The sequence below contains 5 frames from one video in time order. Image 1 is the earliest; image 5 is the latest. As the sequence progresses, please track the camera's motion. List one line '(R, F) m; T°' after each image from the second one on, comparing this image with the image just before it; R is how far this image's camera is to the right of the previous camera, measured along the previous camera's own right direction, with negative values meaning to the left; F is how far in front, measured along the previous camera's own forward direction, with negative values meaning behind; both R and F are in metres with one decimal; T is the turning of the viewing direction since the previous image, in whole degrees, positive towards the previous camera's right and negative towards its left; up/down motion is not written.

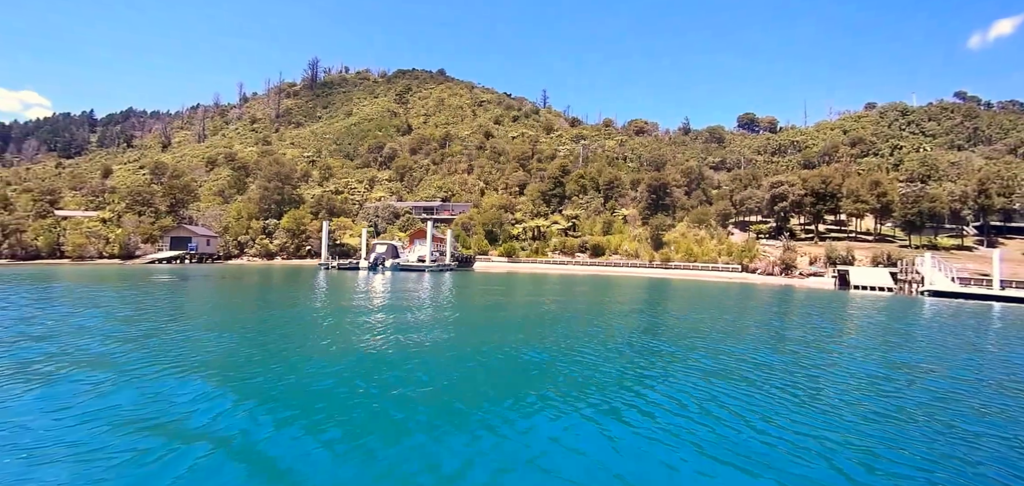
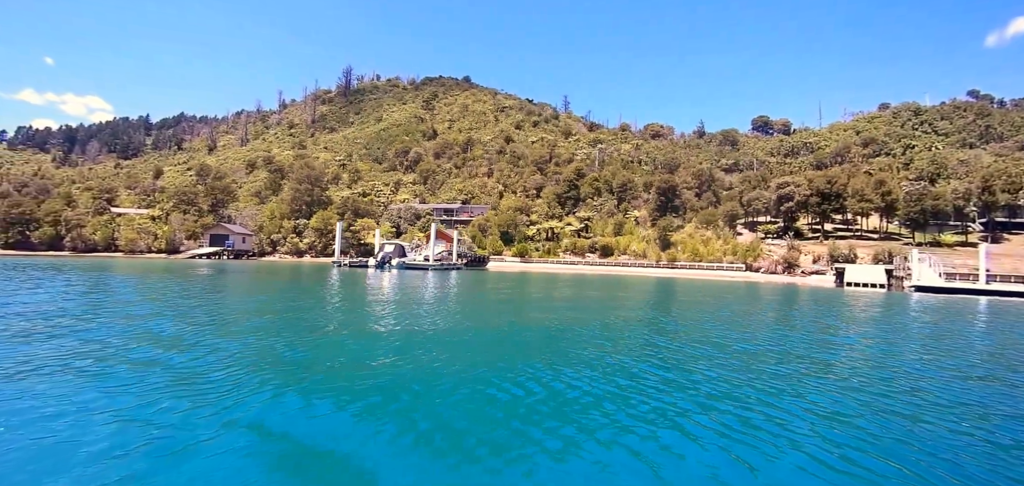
(+3.0, -2.0) m; -4°
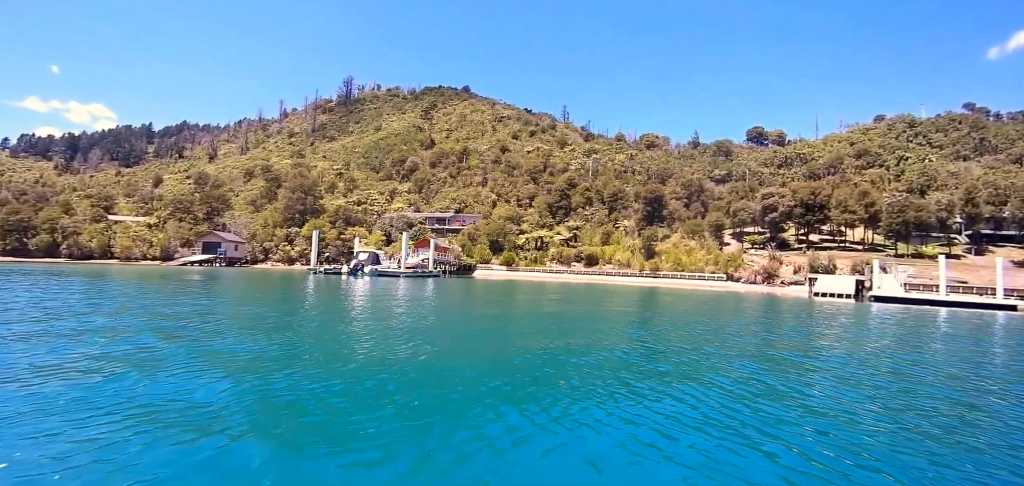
(+2.6, +0.5) m; -1°
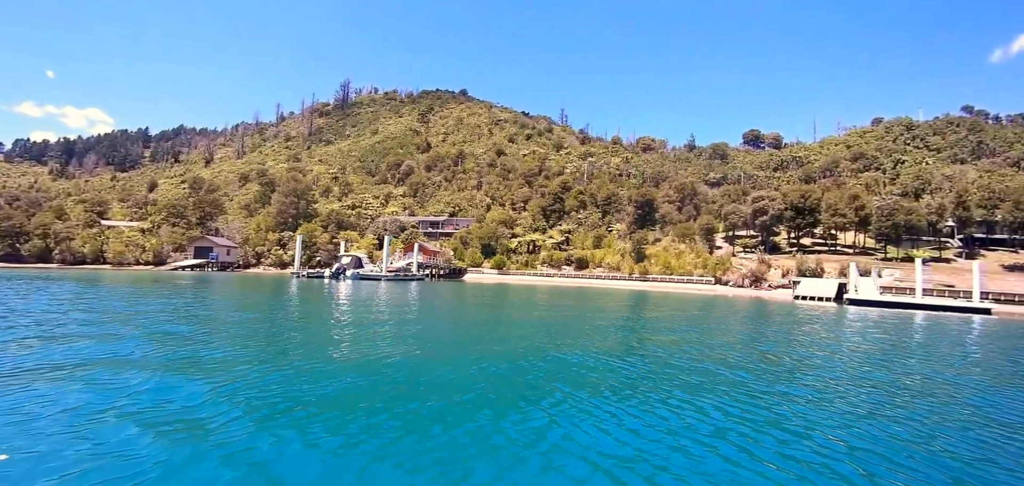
(+1.5, +0.7) m; 0°
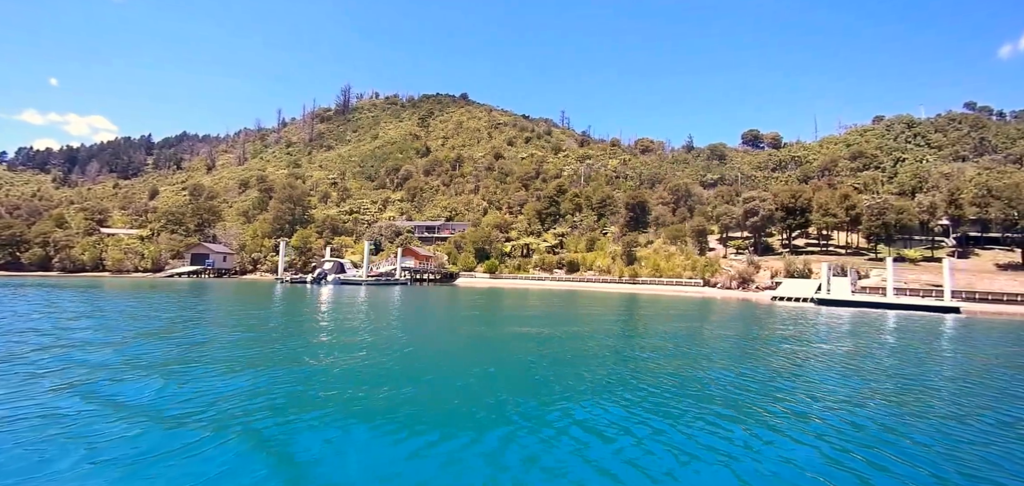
(+2.1, +0.6) m; -1°
